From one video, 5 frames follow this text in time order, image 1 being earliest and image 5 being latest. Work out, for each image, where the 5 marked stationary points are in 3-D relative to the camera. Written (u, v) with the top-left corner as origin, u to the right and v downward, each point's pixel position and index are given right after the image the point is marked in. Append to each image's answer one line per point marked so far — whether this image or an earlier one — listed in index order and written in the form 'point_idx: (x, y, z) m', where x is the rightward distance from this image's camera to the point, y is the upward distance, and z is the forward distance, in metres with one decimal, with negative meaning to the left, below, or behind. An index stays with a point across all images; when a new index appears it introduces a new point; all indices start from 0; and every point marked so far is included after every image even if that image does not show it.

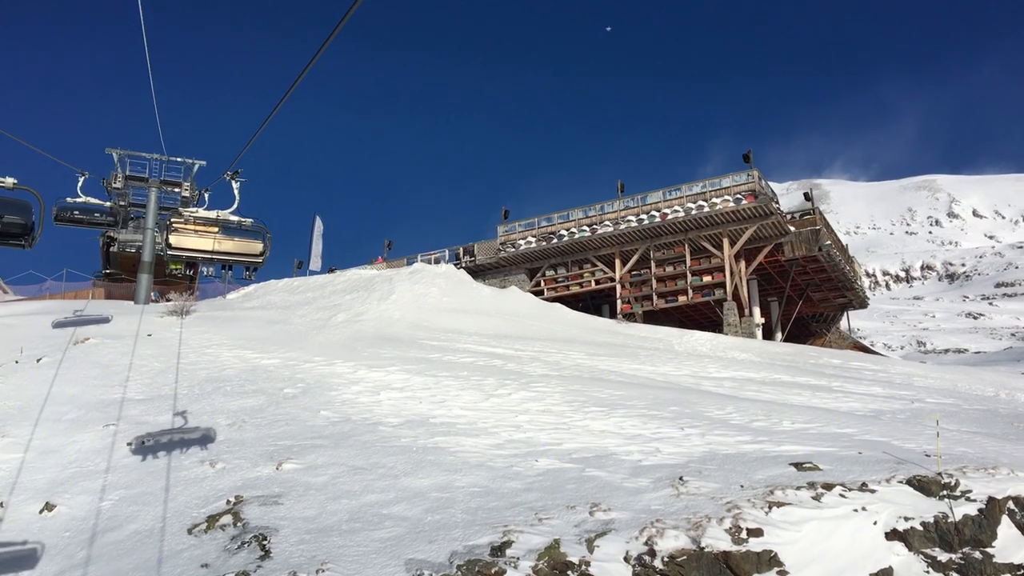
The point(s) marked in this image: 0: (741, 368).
0: (+3.8, -1.3, +16.4) m
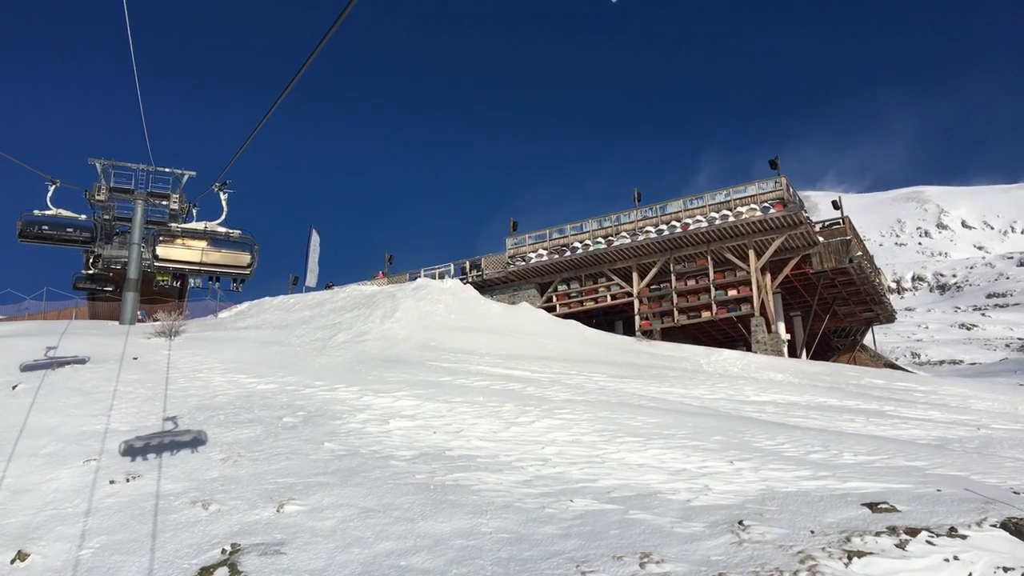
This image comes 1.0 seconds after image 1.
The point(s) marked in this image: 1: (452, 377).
0: (+4.1, -1.6, +15.1) m
1: (-1.0, -1.5, +15.9) m
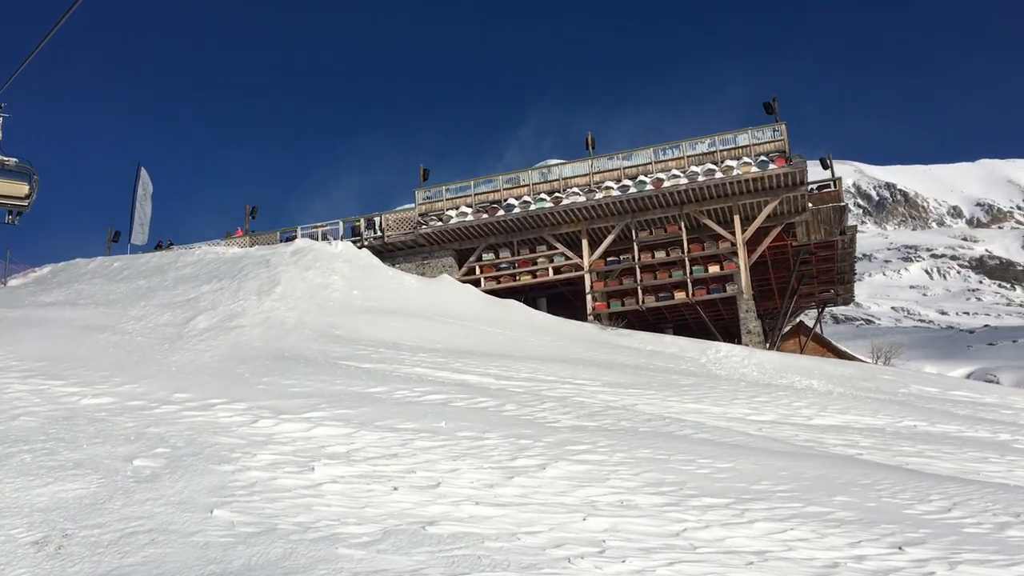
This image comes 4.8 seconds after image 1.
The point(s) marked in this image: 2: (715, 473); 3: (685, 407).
0: (+3.8, -1.4, +11.1) m
1: (-1.4, -1.1, +10.9) m
2: (+1.8, -1.6, +8.7) m
3: (+1.9, -1.3, +10.8) m
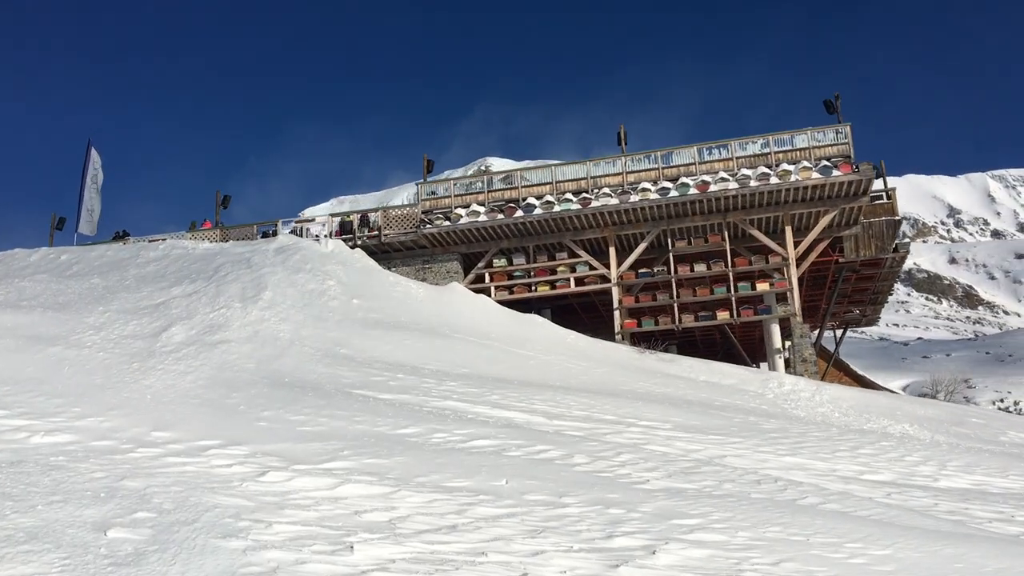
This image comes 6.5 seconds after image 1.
0: (+4.3, -1.7, +9.4) m
1: (-0.8, -1.3, +8.8) m
2: (+2.5, -1.9, +6.8) m
3: (+2.5, -1.6, +8.9) m
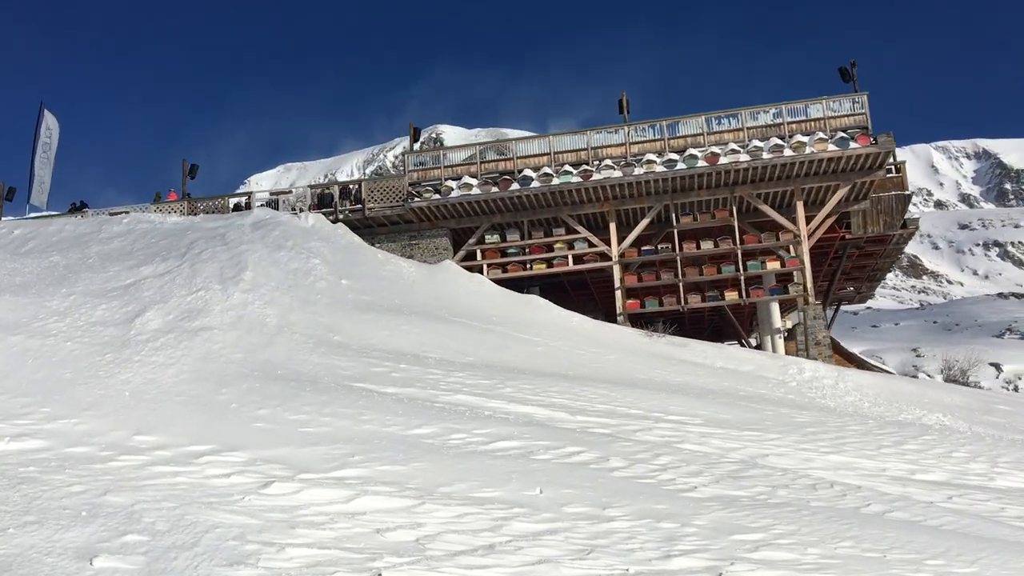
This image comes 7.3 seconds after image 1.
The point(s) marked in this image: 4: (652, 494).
0: (+4.5, -1.5, +8.8) m
1: (-0.6, -1.1, +7.9) m
2: (+2.8, -1.8, +6.1) m
3: (+2.7, -1.4, +8.2) m
4: (+1.0, -1.5, +7.2) m
